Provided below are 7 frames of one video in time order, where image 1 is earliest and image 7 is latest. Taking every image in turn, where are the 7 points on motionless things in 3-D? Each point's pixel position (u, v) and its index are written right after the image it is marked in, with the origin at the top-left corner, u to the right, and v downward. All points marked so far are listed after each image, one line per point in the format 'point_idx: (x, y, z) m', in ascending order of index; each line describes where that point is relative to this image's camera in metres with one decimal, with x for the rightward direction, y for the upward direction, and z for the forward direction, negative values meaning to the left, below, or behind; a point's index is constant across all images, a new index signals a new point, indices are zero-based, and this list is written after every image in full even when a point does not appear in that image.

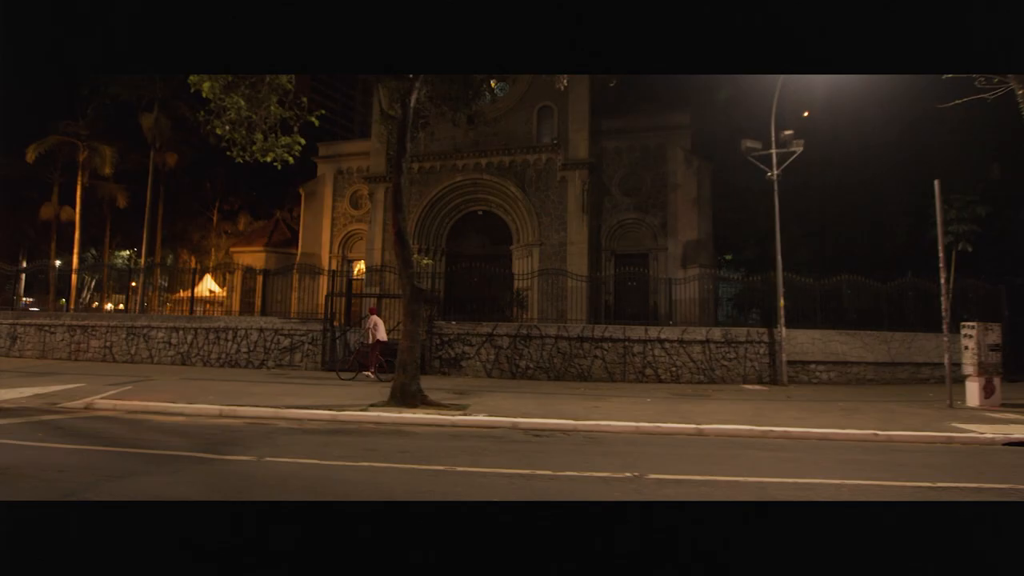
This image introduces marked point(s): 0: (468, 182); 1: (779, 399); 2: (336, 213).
0: (-1.2, +3.0, +14.8) m
1: (+4.1, -1.7, +8.2) m
2: (-5.6, +2.3, +16.9) m
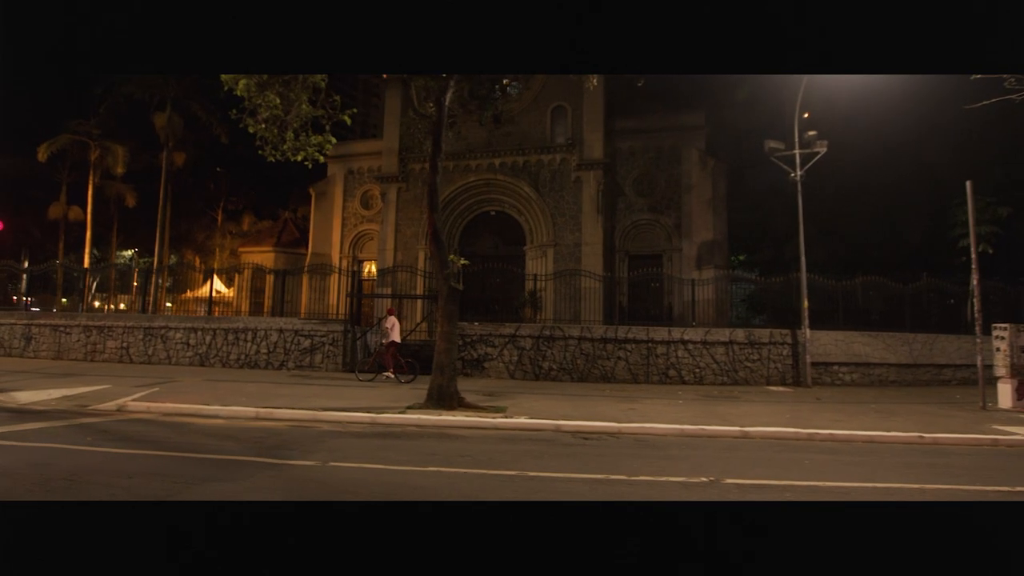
0: (-0.9, +2.9, +14.7) m
1: (+4.5, -1.7, +8.1) m
2: (-5.3, +2.3, +16.8) m
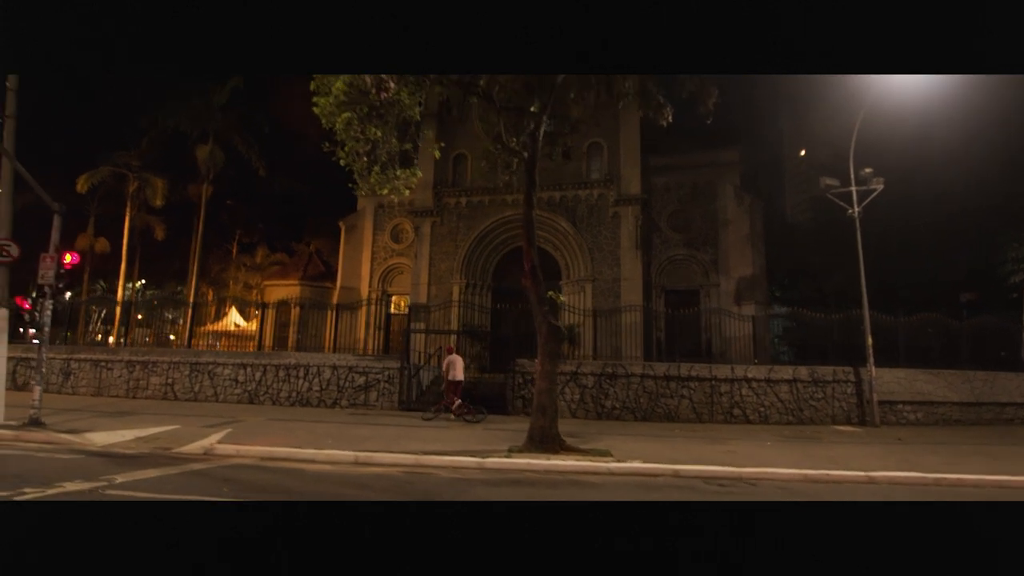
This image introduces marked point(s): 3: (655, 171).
0: (+0.2, +2.0, +14.7) m
1: (+5.6, -2.3, +7.9) m
2: (-4.3, +1.3, +16.7) m
3: (+3.9, +3.2, +14.4) m
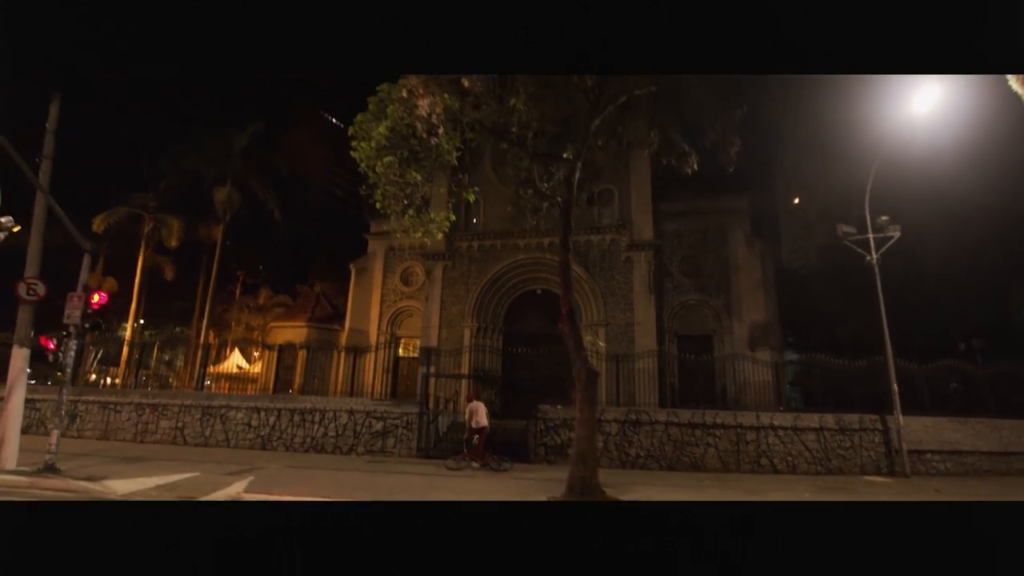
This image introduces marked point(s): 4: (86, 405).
0: (+0.5, +0.8, +14.8) m
1: (+6.0, -2.9, +7.7) m
2: (-3.9, -0.1, +16.6) m
3: (+4.2, +1.9, +14.6) m
4: (-8.2, -2.3, +10.2) m
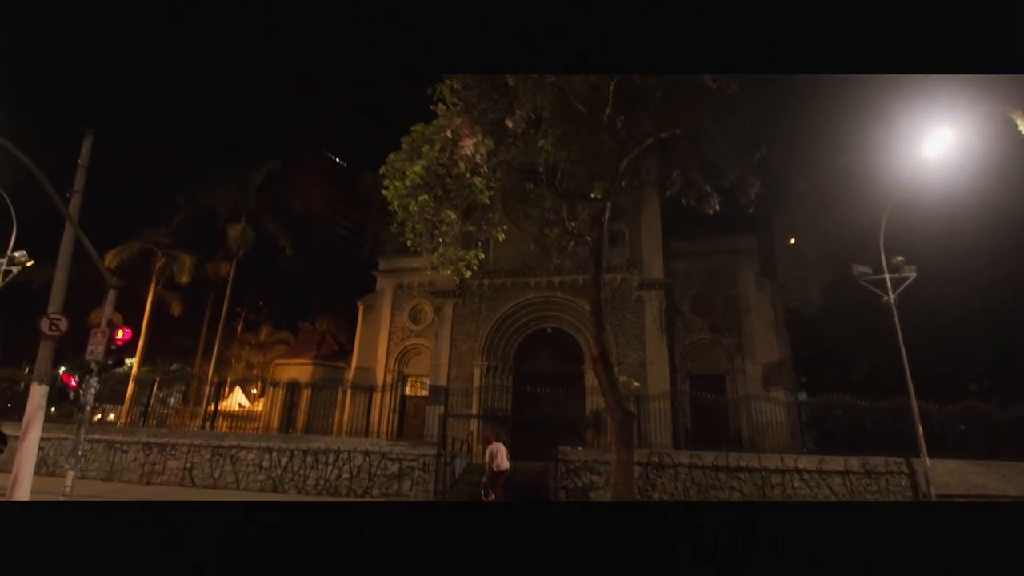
0: (+0.8, -0.3, +14.7) m
1: (+6.3, -3.5, +7.5) m
2: (-3.7, -1.2, +16.5) m
3: (+4.5, +0.9, +14.7) m
4: (-7.9, -2.9, +9.9) m
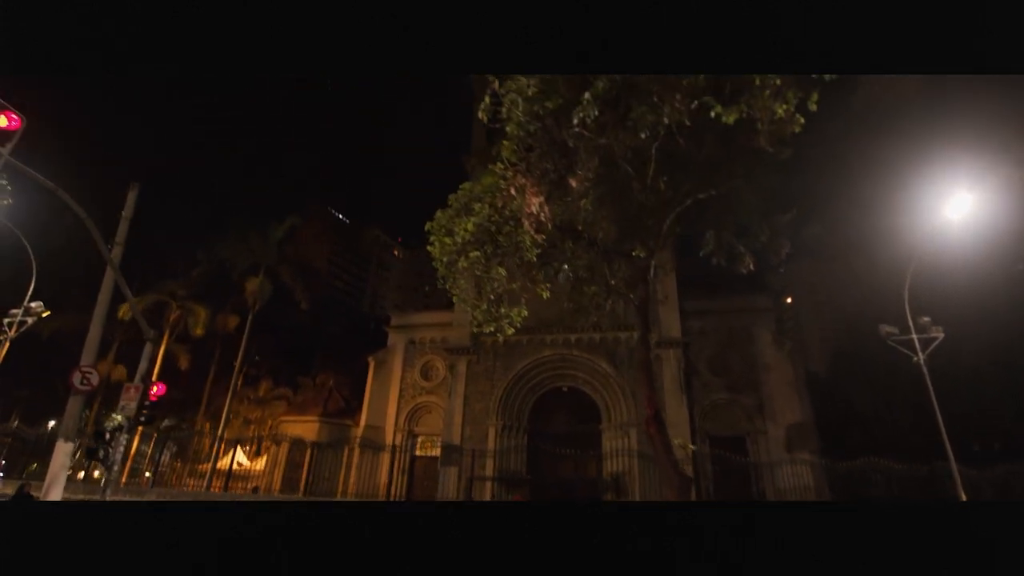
0: (+1.3, -1.9, +14.6) m
1: (+6.8, -4.4, +7.0) m
2: (-3.2, -2.9, +16.2) m
3: (+5.0, -0.7, +14.7) m
4: (-7.4, -3.9, +9.4) m
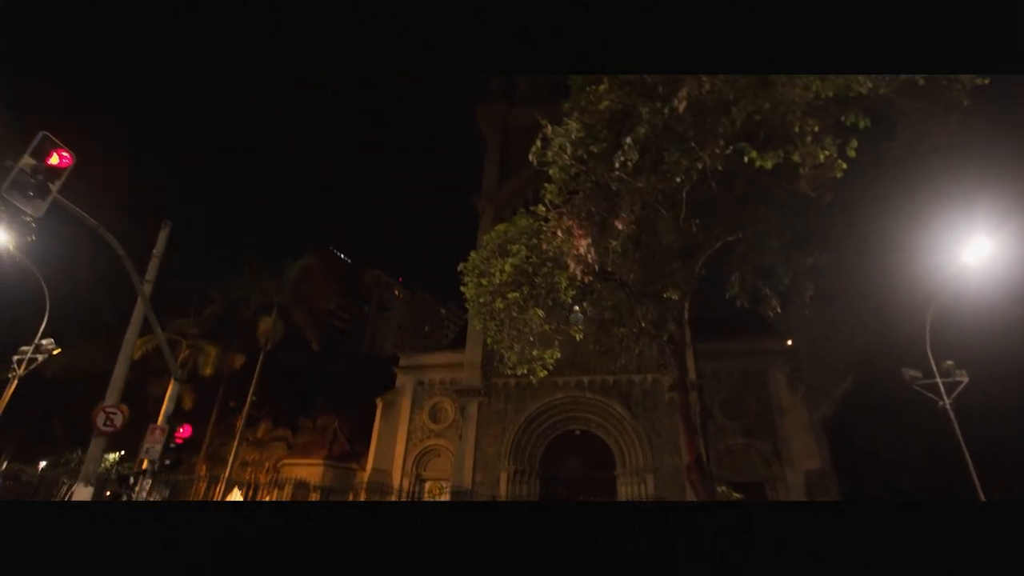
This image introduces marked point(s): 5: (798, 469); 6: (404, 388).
0: (+1.6, -3.0, +14.3) m
1: (+7.2, -4.9, +6.7) m
2: (-2.9, -4.1, +15.8) m
3: (+5.3, -1.9, +14.6) m
4: (-7.1, -4.5, +9.0) m
5: (+7.1, -4.4, +12.9) m
6: (-3.2, -3.1, +16.4) m
